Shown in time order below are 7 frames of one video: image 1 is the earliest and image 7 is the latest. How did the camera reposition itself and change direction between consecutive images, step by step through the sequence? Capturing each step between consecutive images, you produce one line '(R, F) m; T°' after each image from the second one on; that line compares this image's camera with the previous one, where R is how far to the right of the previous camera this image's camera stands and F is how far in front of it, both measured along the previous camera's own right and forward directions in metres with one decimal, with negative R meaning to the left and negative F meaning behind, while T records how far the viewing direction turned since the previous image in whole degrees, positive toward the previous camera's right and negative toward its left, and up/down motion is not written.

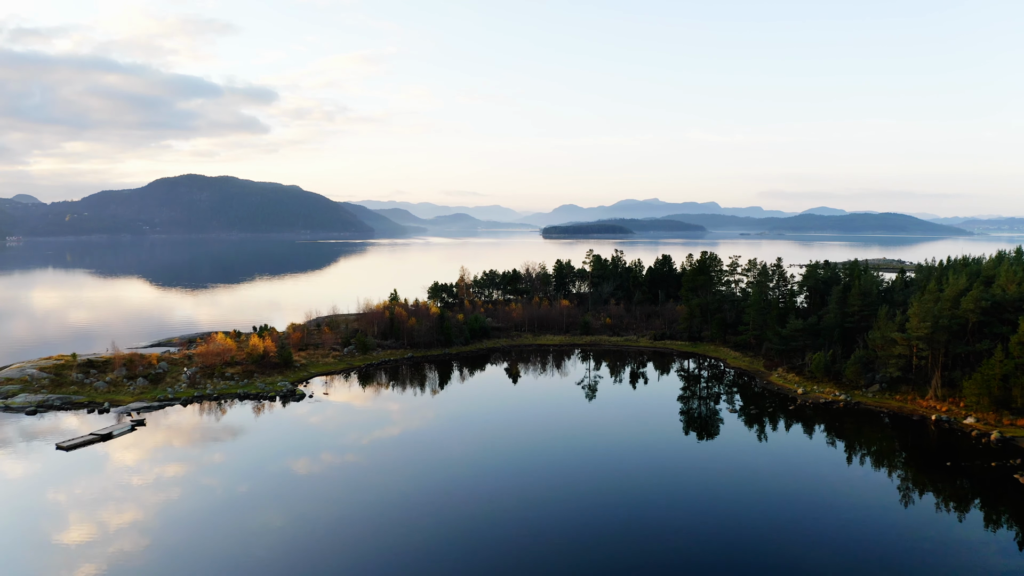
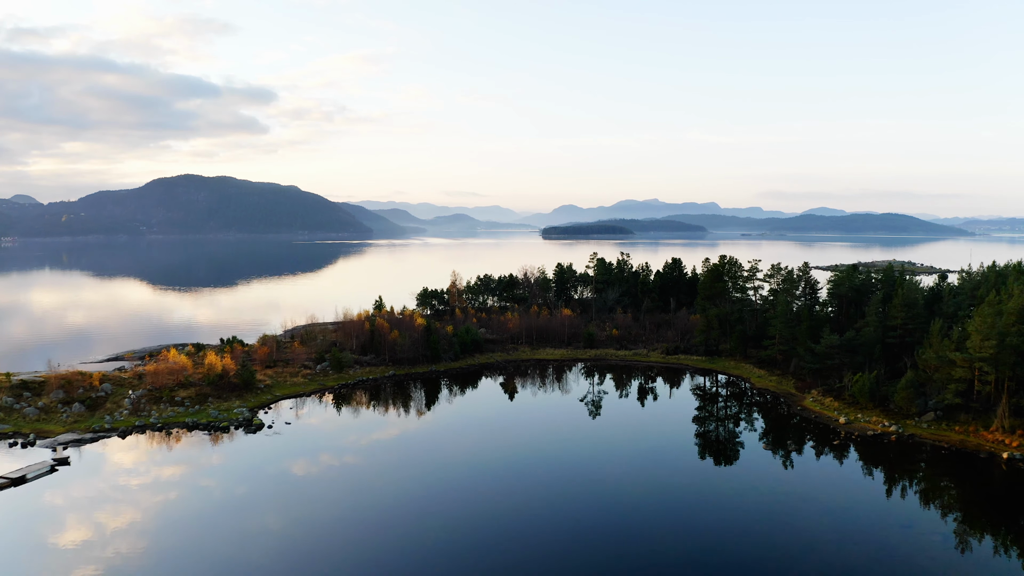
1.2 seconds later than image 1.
(+0.4, +5.9) m; 0°
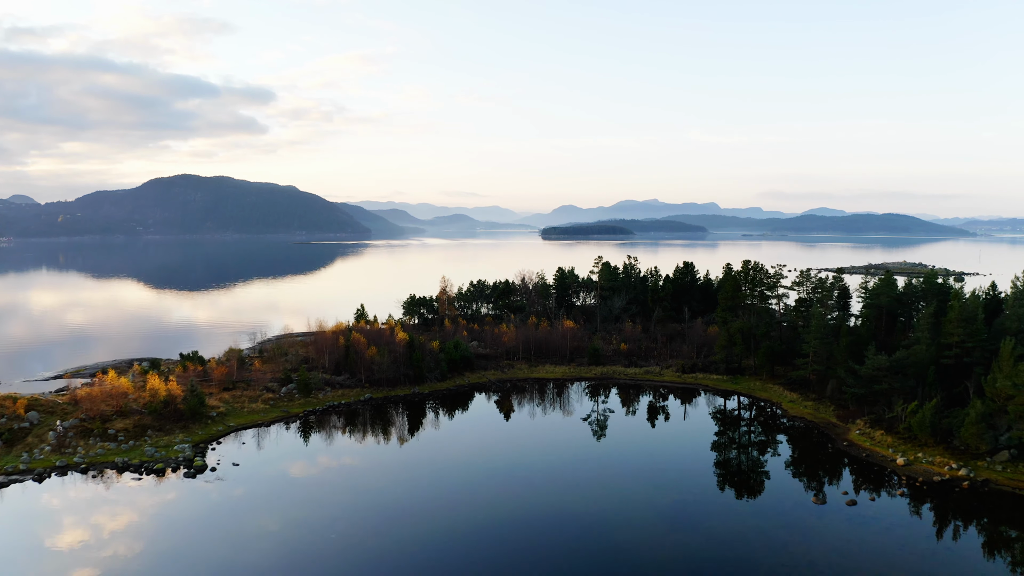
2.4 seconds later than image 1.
(+0.4, +5.9) m; 0°
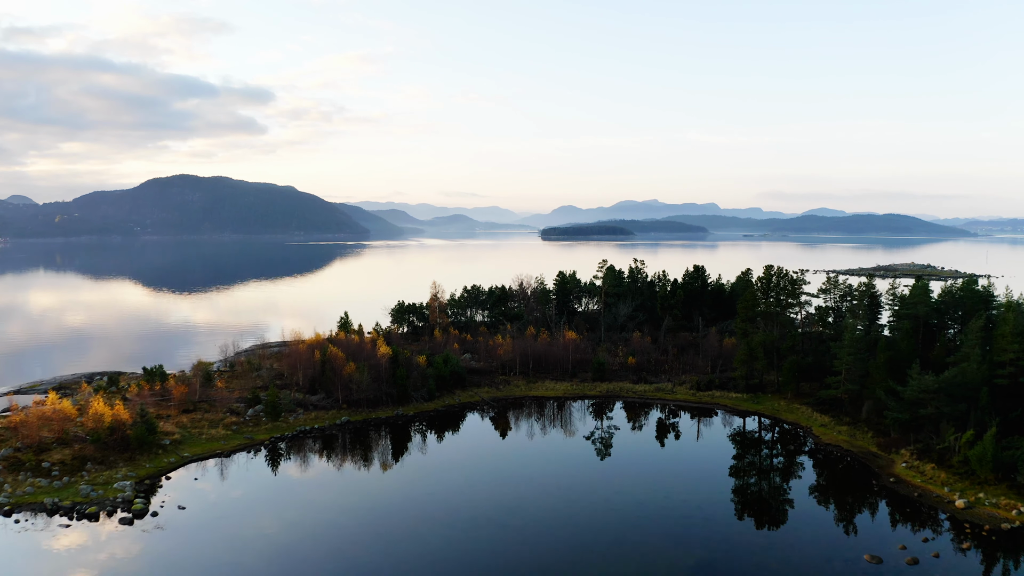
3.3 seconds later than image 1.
(+0.3, +4.4) m; 0°
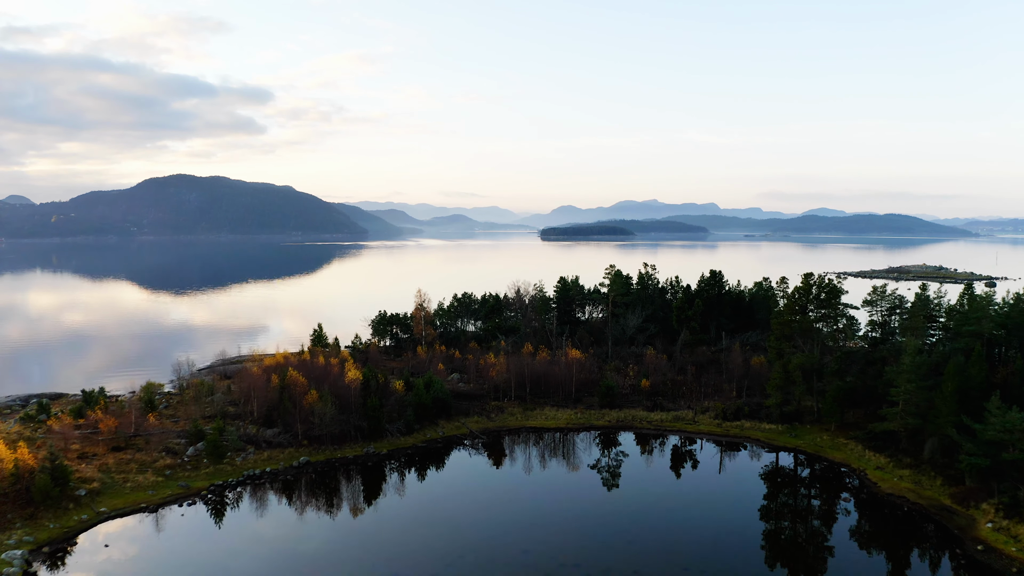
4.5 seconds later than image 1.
(+0.4, +5.8) m; 0°
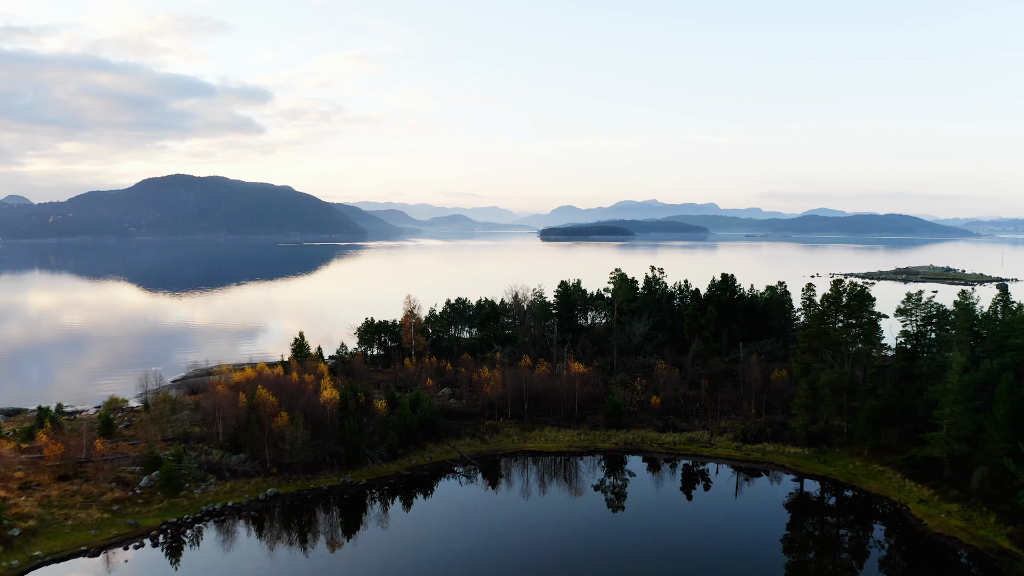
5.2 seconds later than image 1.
(+0.2, +3.4) m; 0°
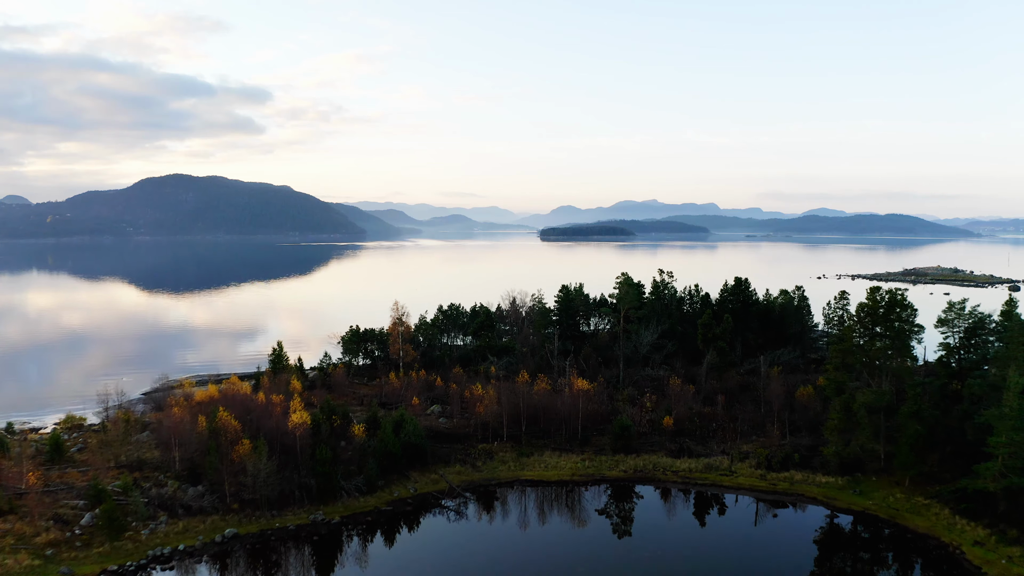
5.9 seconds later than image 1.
(+0.2, +3.3) m; 0°
